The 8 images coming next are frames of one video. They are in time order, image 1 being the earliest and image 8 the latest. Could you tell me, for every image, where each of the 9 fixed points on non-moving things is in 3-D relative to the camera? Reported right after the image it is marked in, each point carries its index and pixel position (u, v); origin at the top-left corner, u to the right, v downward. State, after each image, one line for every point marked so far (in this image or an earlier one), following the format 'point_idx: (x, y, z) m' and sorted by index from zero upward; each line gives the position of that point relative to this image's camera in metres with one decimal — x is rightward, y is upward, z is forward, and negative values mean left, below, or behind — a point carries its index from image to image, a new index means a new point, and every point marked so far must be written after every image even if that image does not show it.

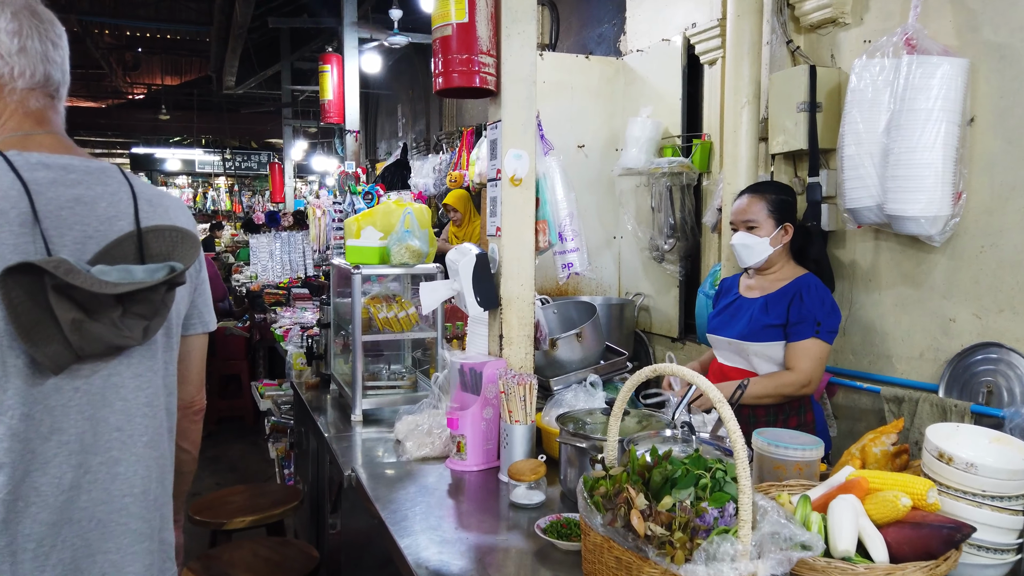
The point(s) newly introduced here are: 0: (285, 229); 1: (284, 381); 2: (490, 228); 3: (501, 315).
0: (-1.9, +0.5, +6.2) m
1: (-1.6, -0.6, +5.2) m
2: (-0.1, +0.2, +2.1) m
3: (0.0, -0.1, +2.0) m
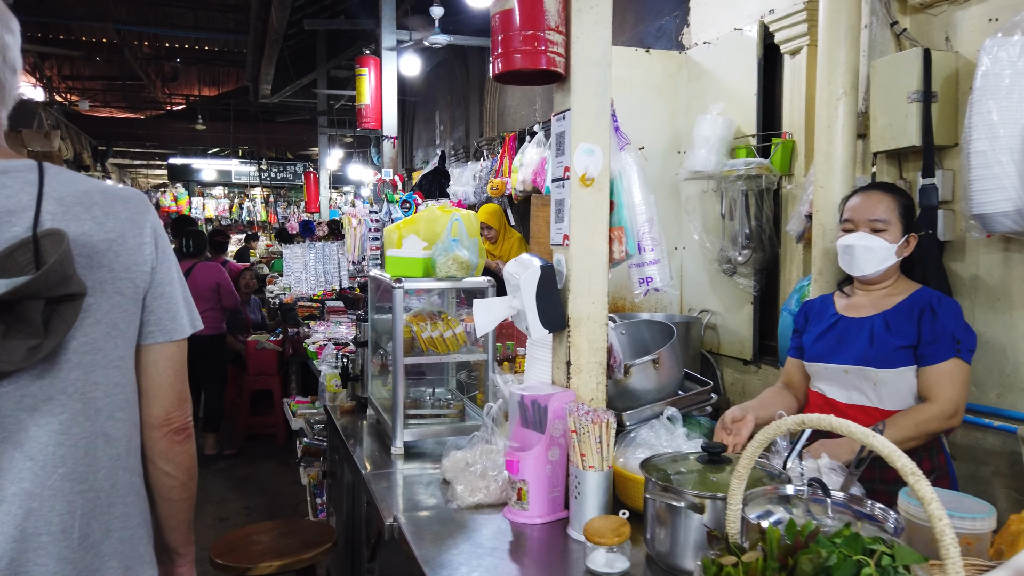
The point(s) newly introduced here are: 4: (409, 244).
0: (-1.5, +0.4, +5.9) m
1: (-1.3, -0.7, +4.9) m
2: (+0.1, +0.1, +1.8) m
3: (+0.1, -0.1, +1.7) m
4: (-0.3, +0.1, +2.3) m
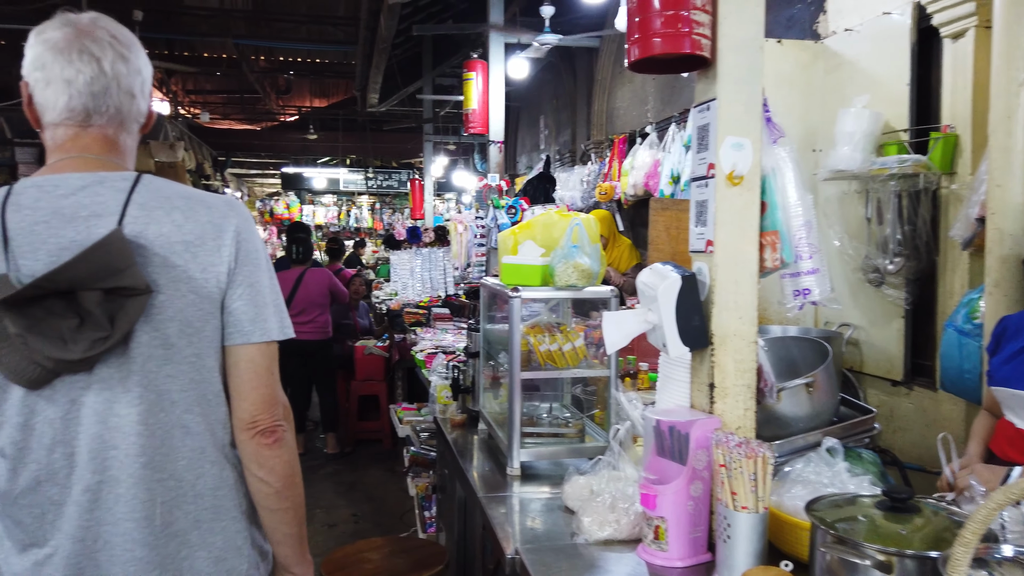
0: (-0.7, +0.3, +5.9) m
1: (-0.6, -0.8, +4.9) m
2: (+0.4, +0.1, +1.6) m
3: (+0.4, -0.1, +1.5) m
4: (0.0, +0.1, +2.2) m
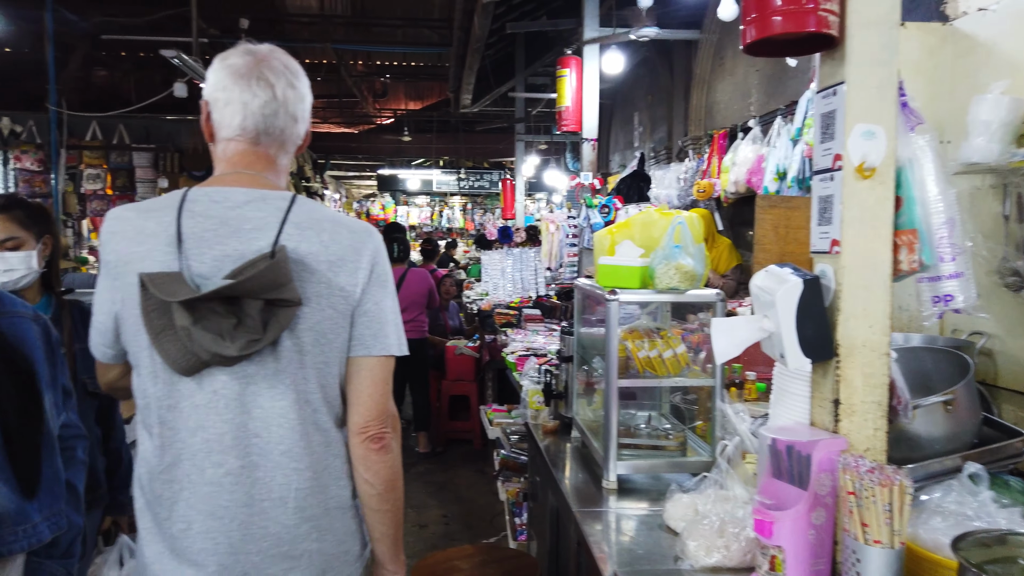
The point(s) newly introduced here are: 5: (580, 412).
0: (0.0, +0.3, +5.8) m
1: (0.0, -0.8, +4.8) m
2: (+0.6, +0.1, +1.4) m
3: (+0.6, -0.1, +1.4) m
4: (+0.3, +0.1, +2.0) m
5: (+0.2, -0.4, +2.4) m
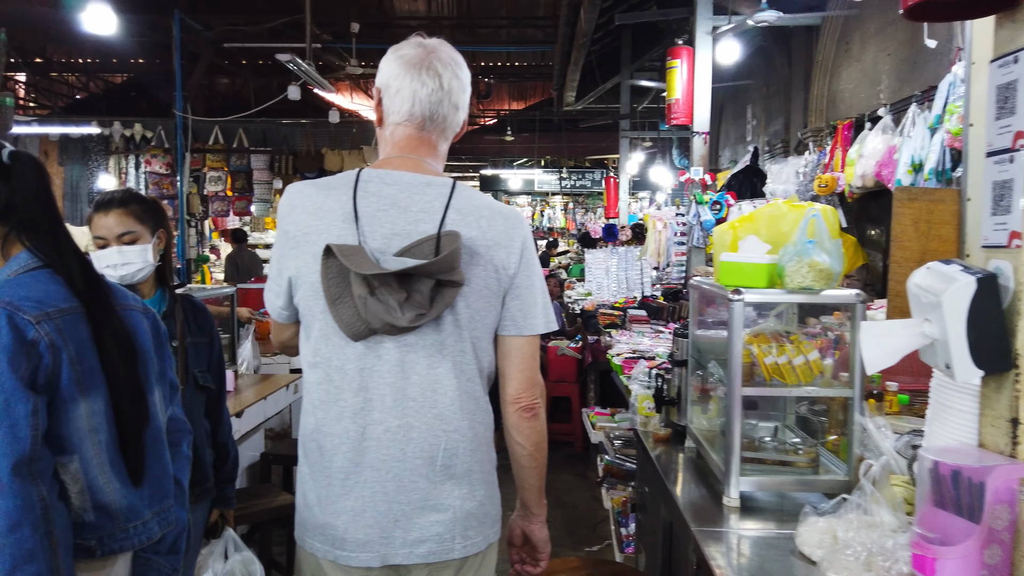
0: (+0.8, +0.3, +5.7) m
1: (+0.7, -0.8, +4.7) m
2: (+0.8, +0.1, +1.2) m
3: (+0.8, -0.1, +1.2) m
4: (+0.6, +0.1, +1.9) m
5: (+0.5, -0.4, +2.2) m
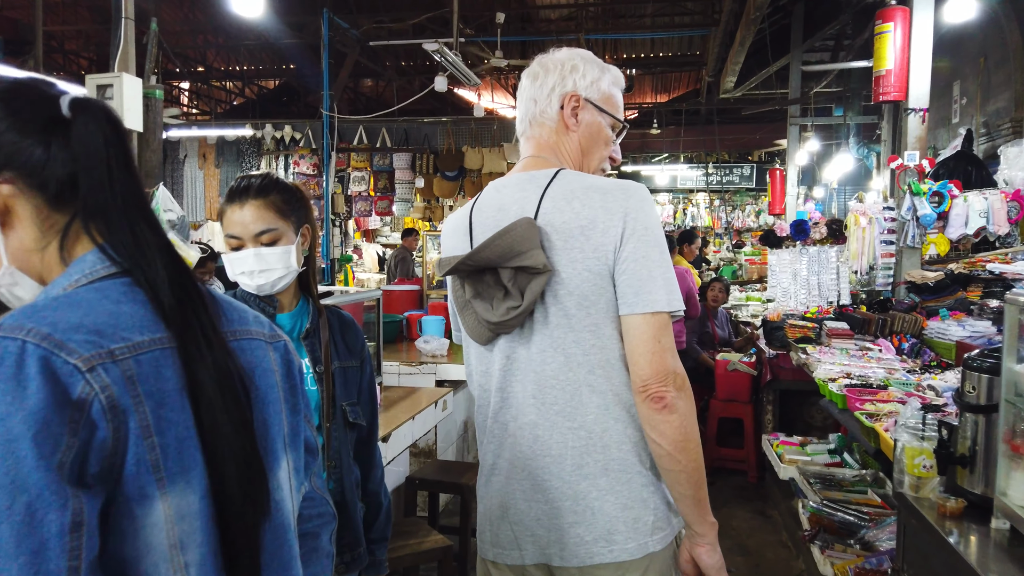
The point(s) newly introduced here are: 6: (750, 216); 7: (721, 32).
0: (+1.9, +0.3, +4.9) m
1: (+1.6, -0.8, +4.0) m
2: (+1.1, +0.1, +0.6) m
3: (+1.1, -0.2, +0.5) m
4: (+1.0, +0.1, +1.2) m
5: (+1.0, -0.4, +1.6) m
6: (+4.0, +1.2, +12.5) m
7: (+2.1, +2.5, +7.5) m
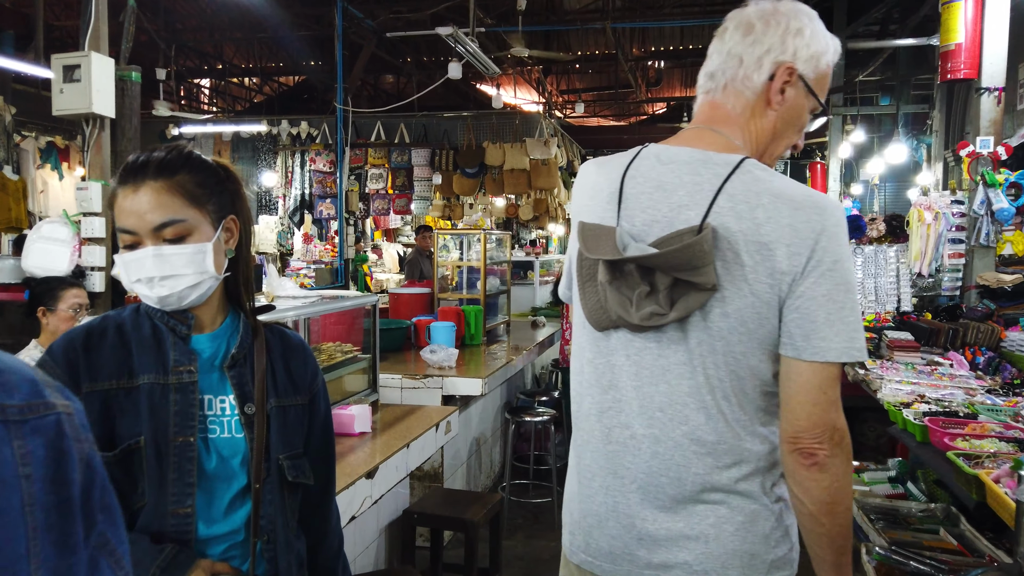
0: (+2.0, +0.3, +4.4) m
1: (+1.6, -0.8, +3.5) m
2: (+1.1, 0.0, +0.1) m
3: (+1.0, -0.2, 0.0) m
4: (+1.0, 0.0, +0.7) m
5: (+1.0, -0.4, +1.1) m
6: (+4.4, +1.2, +11.9) m
7: (+2.3, +2.5, +7.0) m
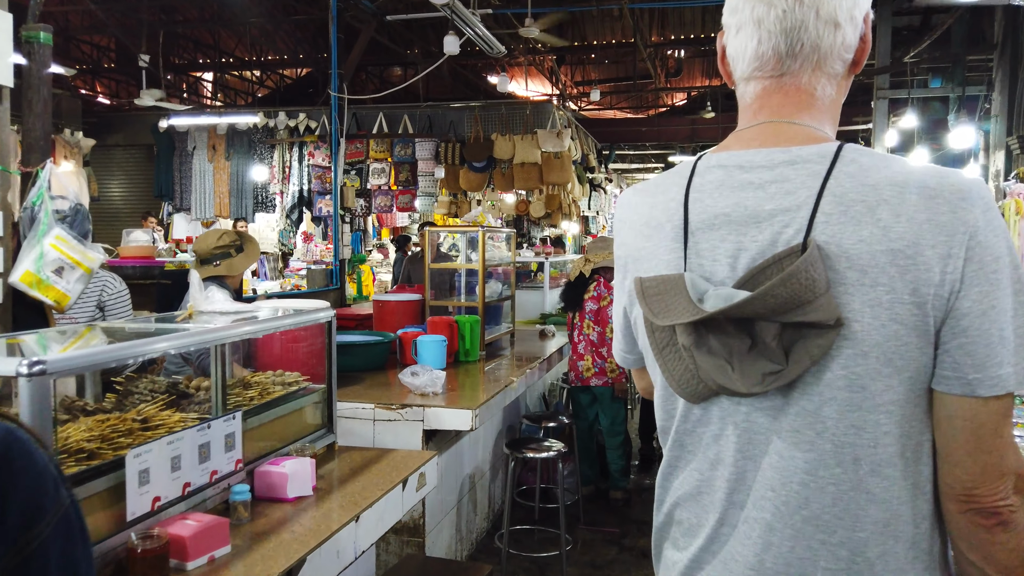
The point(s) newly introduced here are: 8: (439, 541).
0: (+2.0, +0.2, +3.7) m
1: (+1.6, -0.9, +2.8) m
2: (+1.0, 0.0, -0.6) m
3: (+1.0, -0.2, -0.7) m
4: (+0.9, 0.0, +0.1) m
5: (+1.0, -0.5, +0.4) m
6: (+4.5, +1.2, +11.2) m
7: (+2.3, +2.5, +6.2) m
8: (-0.3, -1.0, +3.0) m
